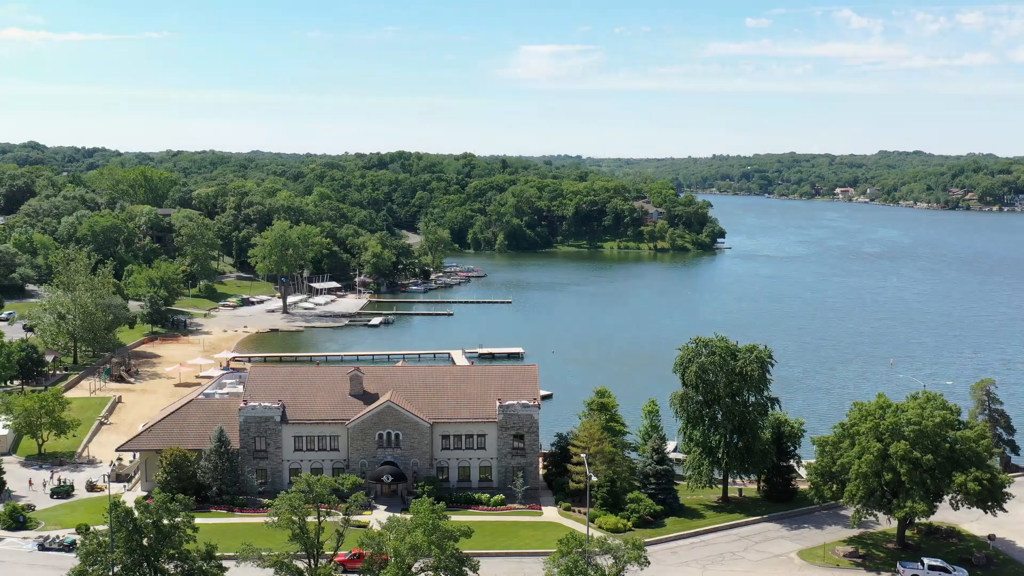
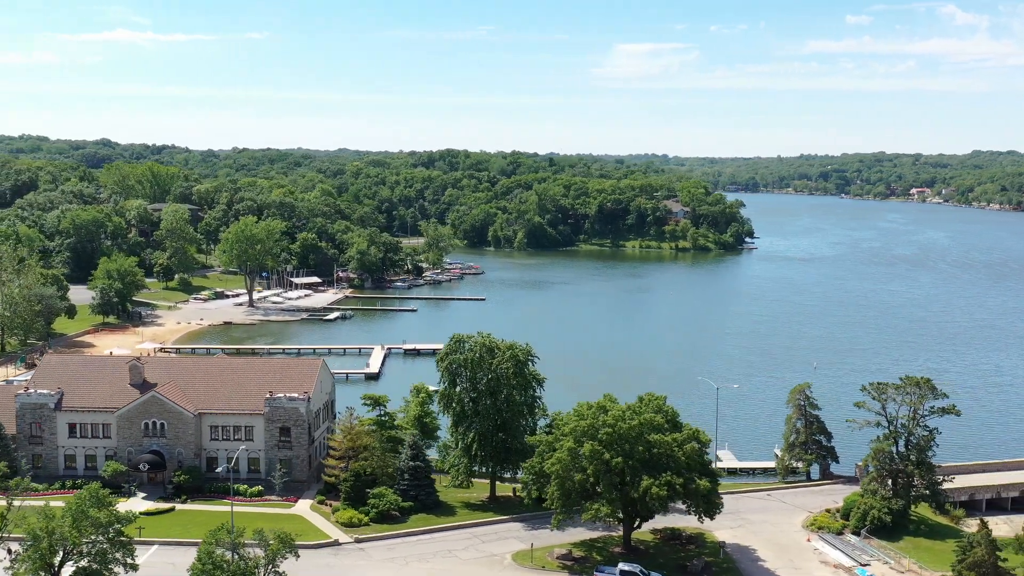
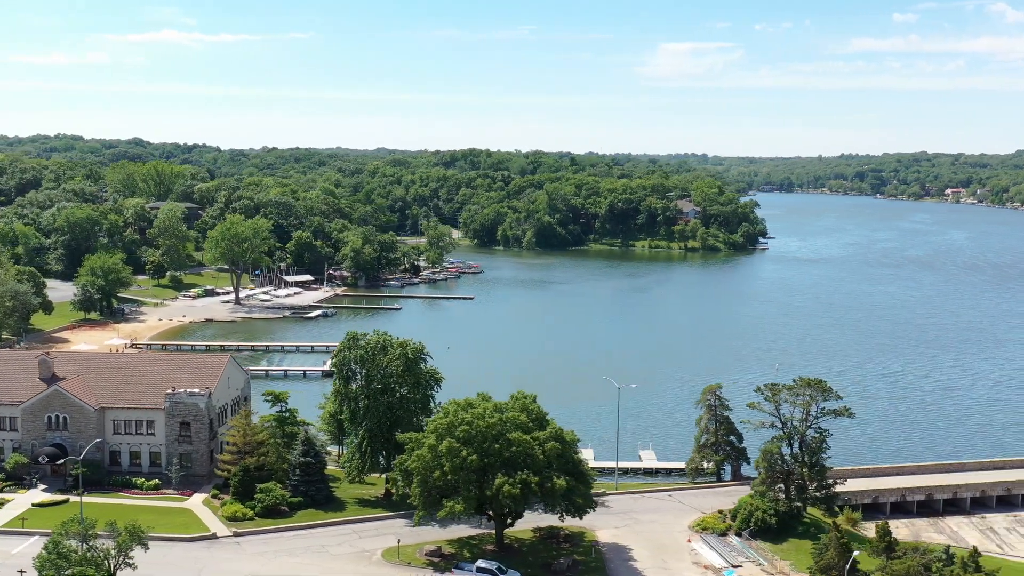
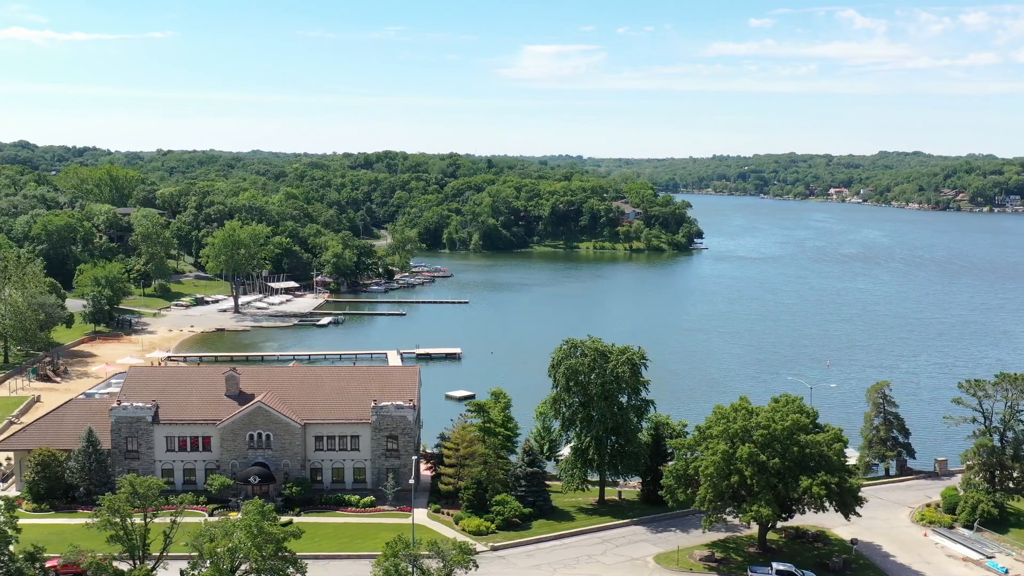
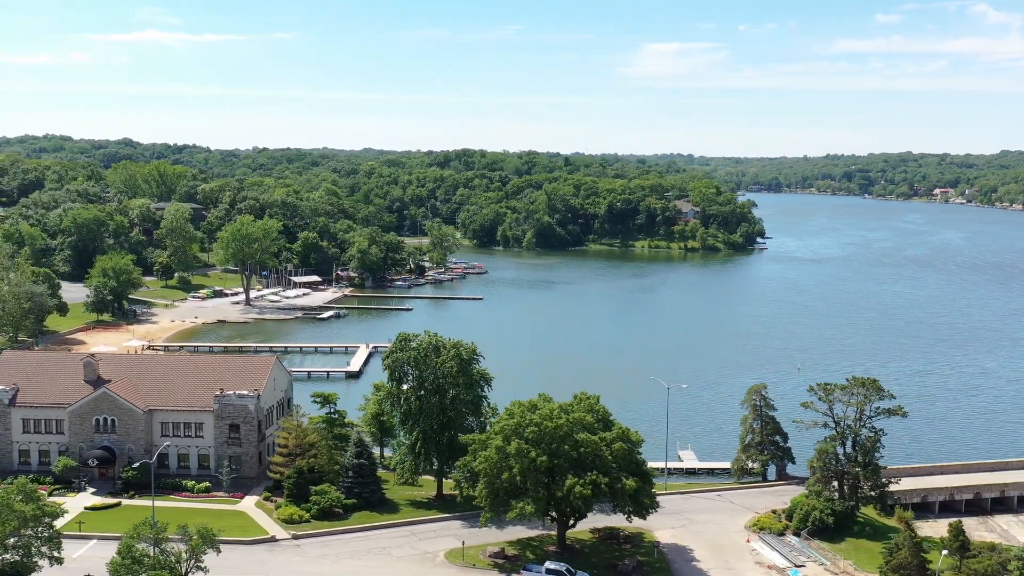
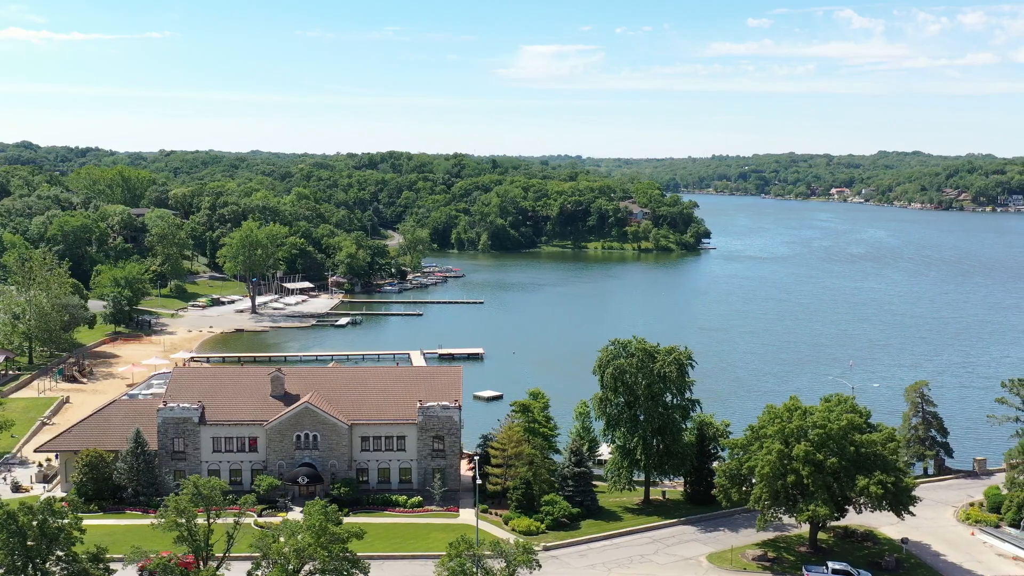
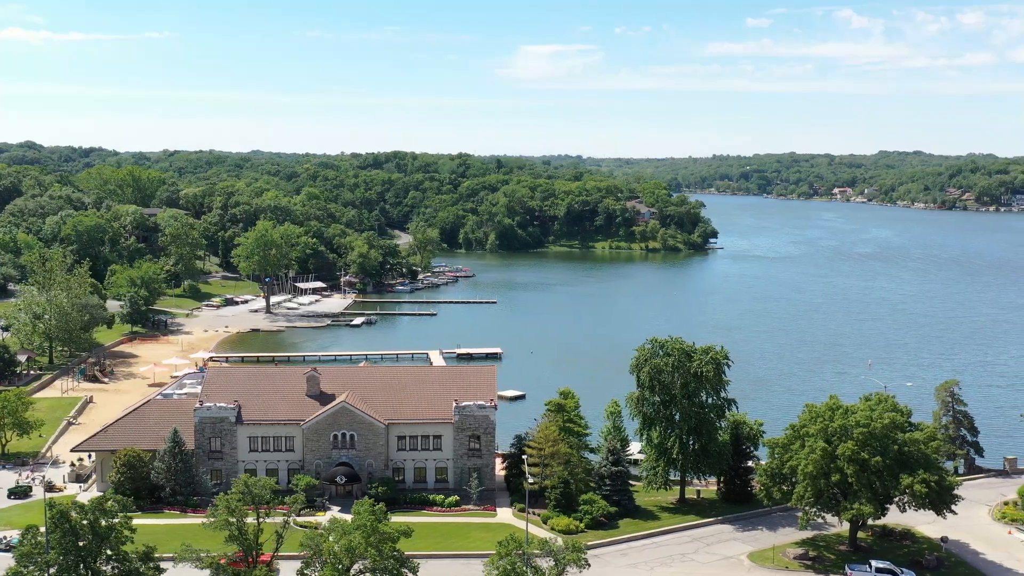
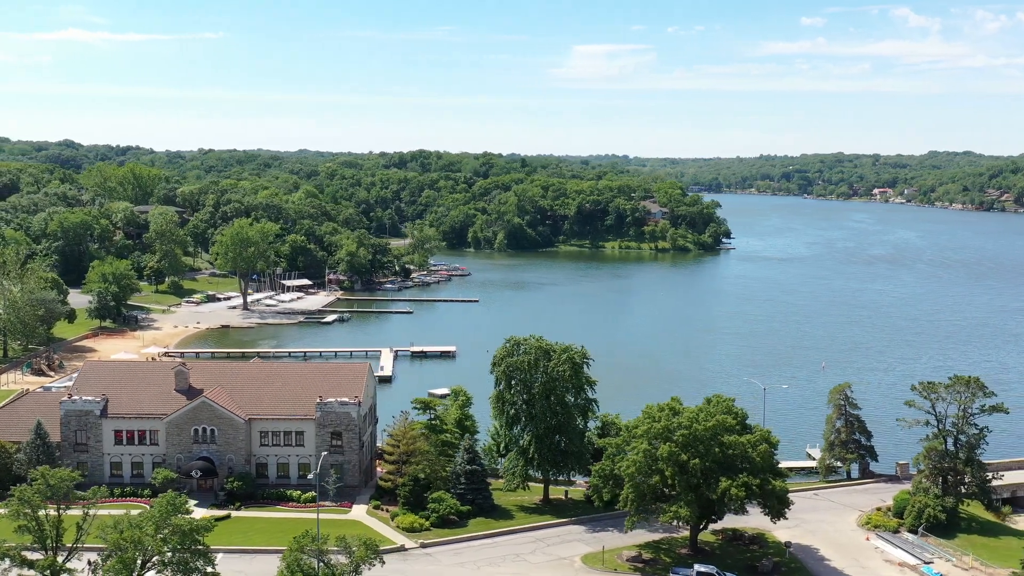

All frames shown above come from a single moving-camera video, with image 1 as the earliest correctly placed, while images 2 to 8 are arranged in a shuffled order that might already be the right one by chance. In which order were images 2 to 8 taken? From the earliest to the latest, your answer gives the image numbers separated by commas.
7, 6, 4, 8, 2, 5, 3
